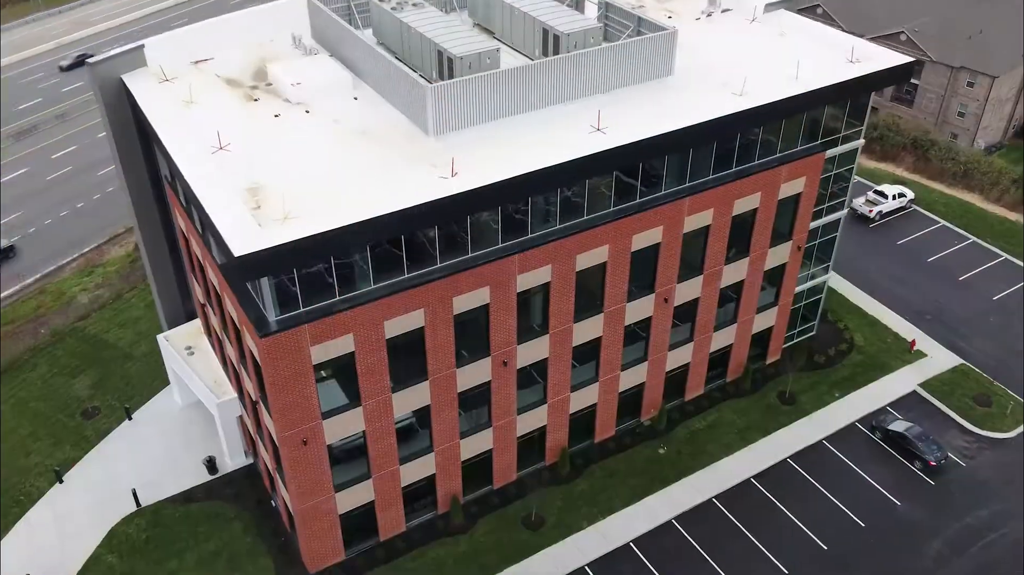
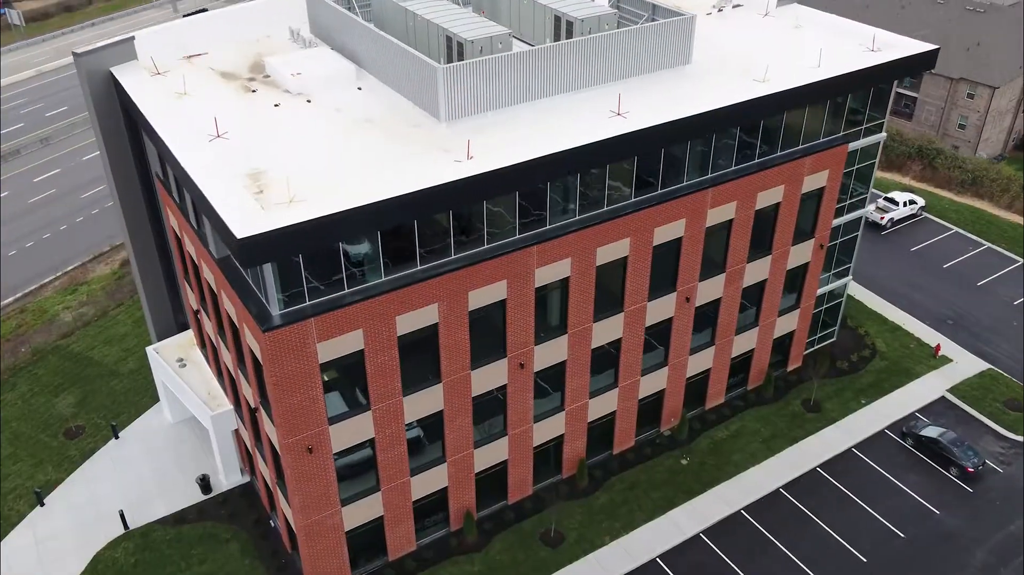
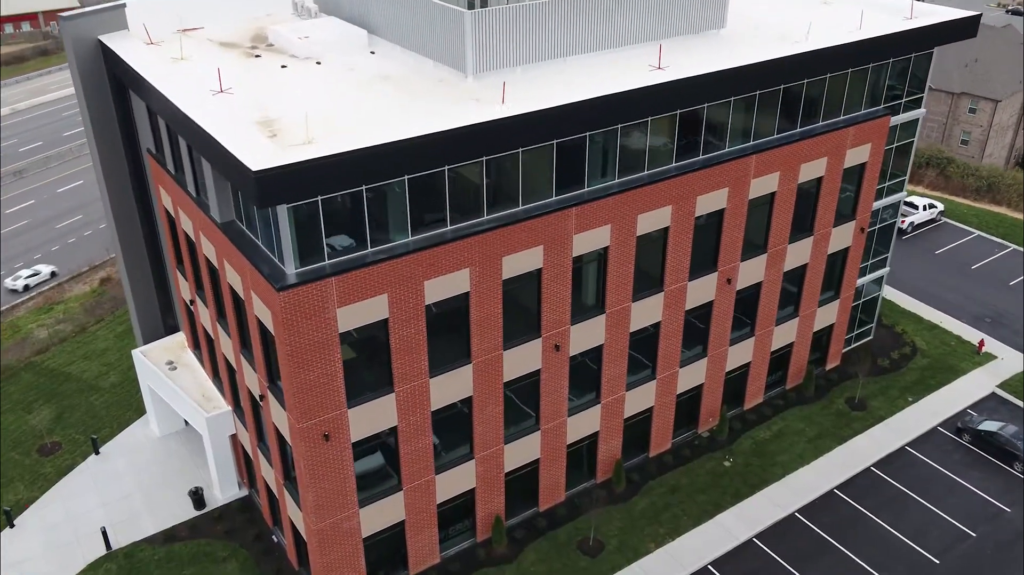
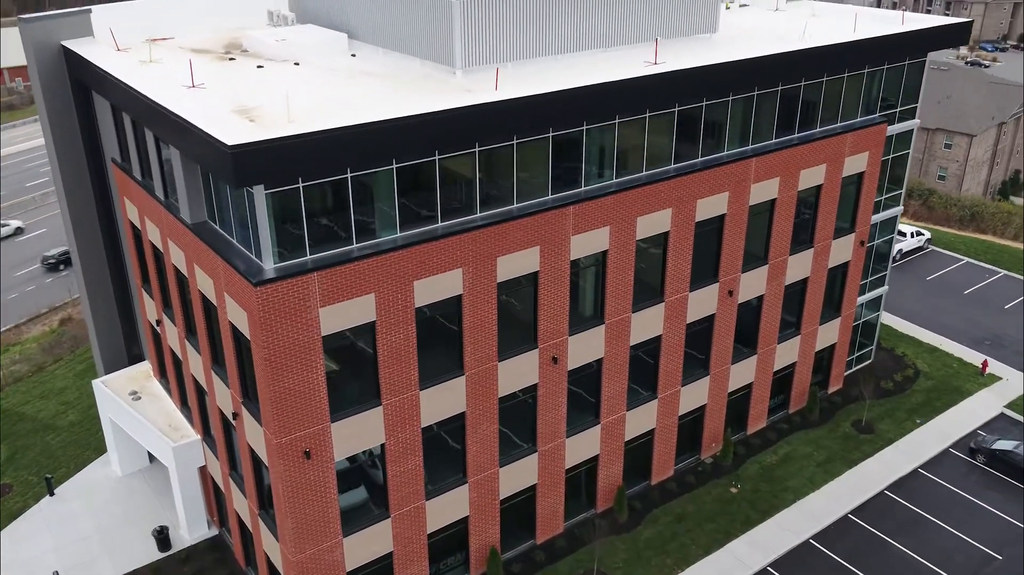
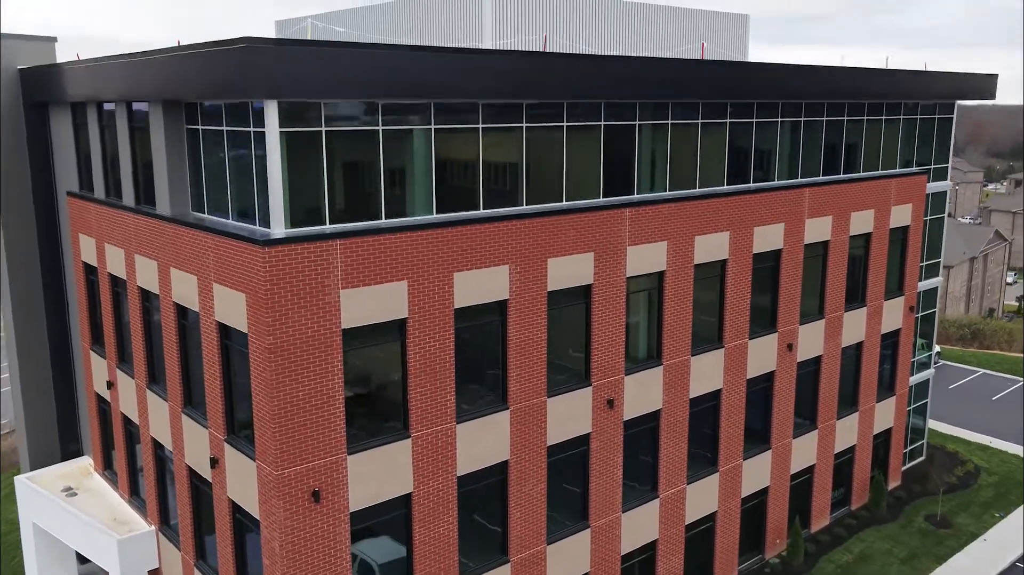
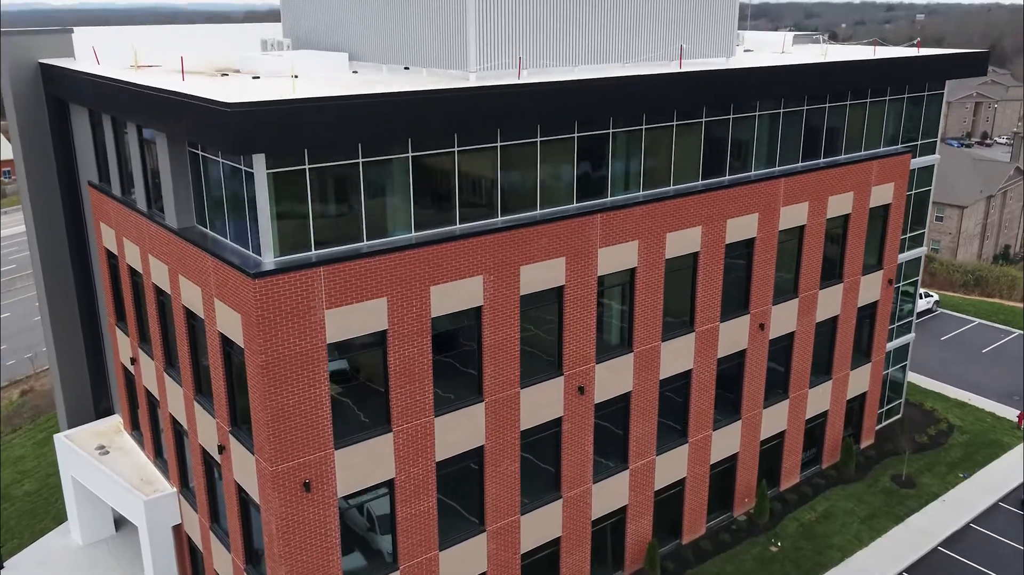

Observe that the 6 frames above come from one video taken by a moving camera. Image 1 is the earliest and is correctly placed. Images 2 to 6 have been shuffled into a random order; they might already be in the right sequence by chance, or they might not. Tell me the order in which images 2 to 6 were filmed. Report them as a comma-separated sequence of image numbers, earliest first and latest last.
2, 3, 4, 6, 5
